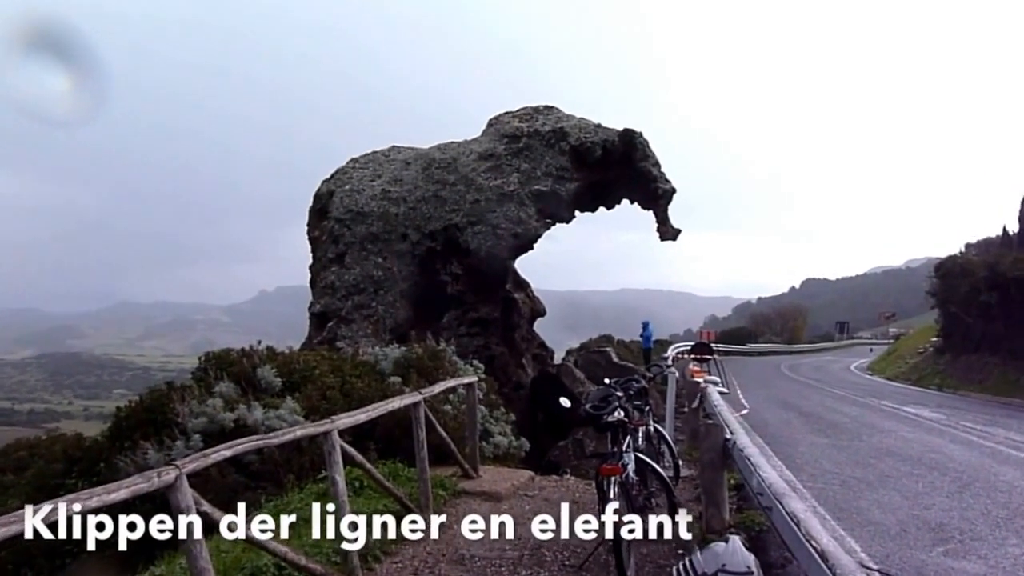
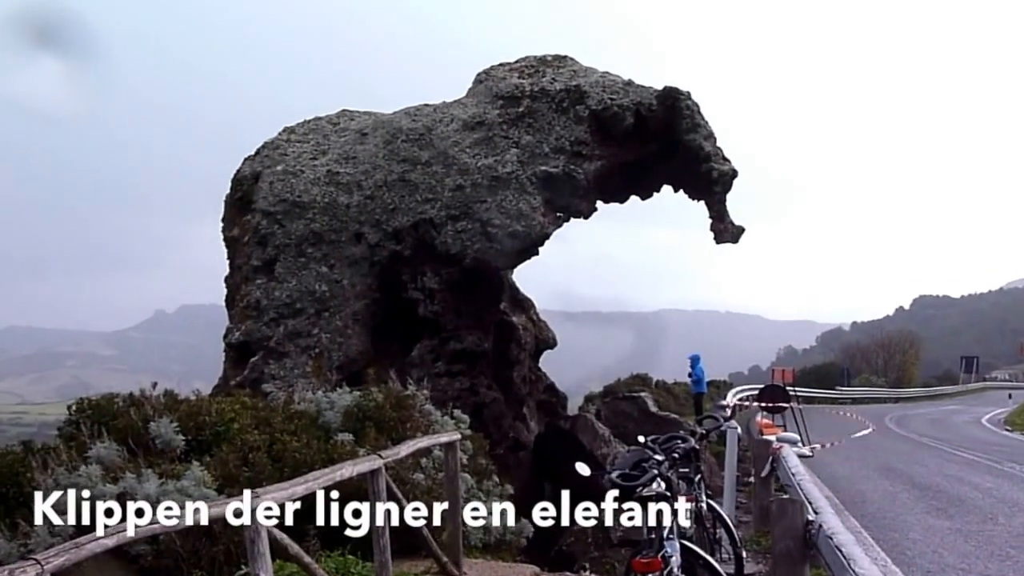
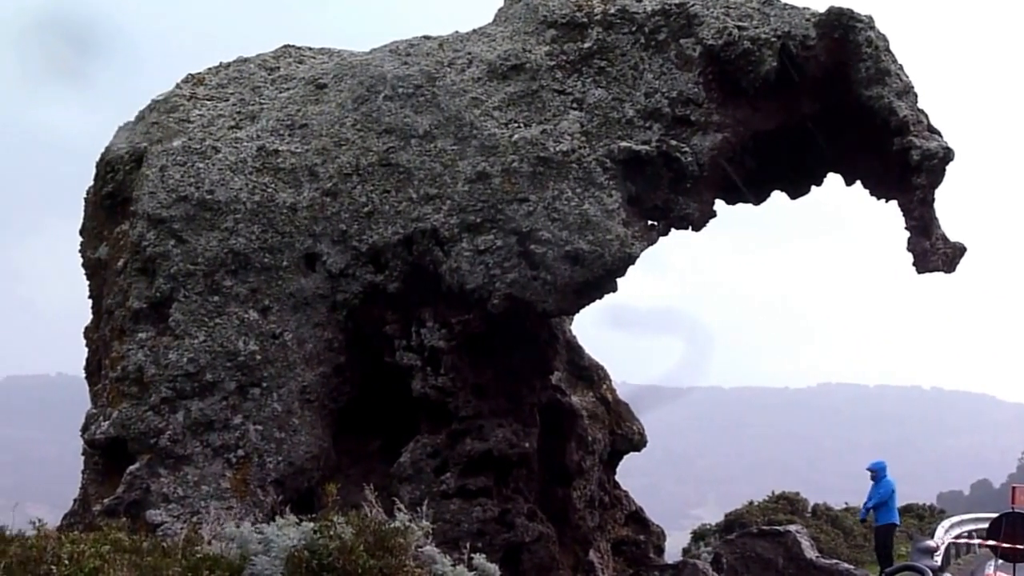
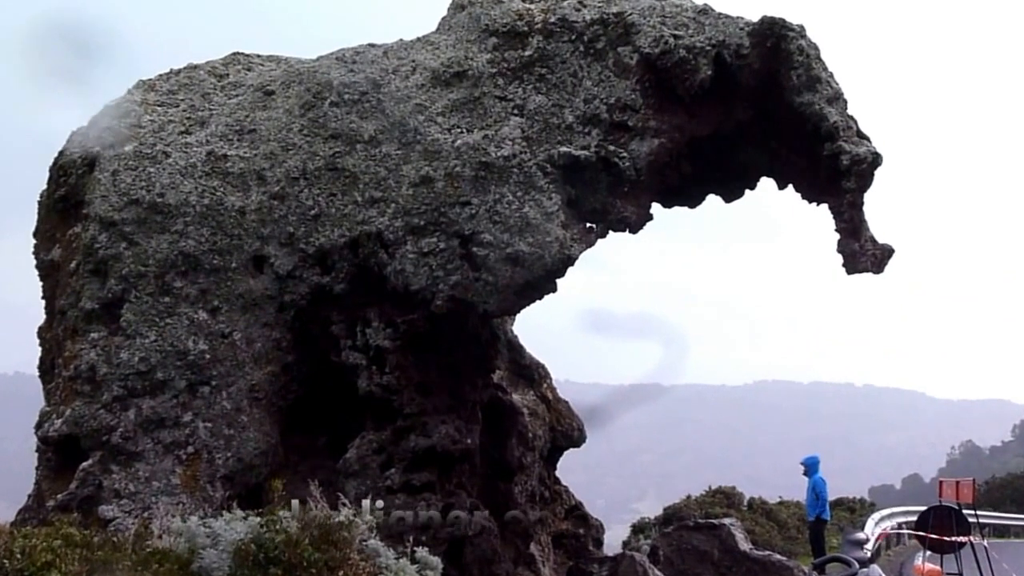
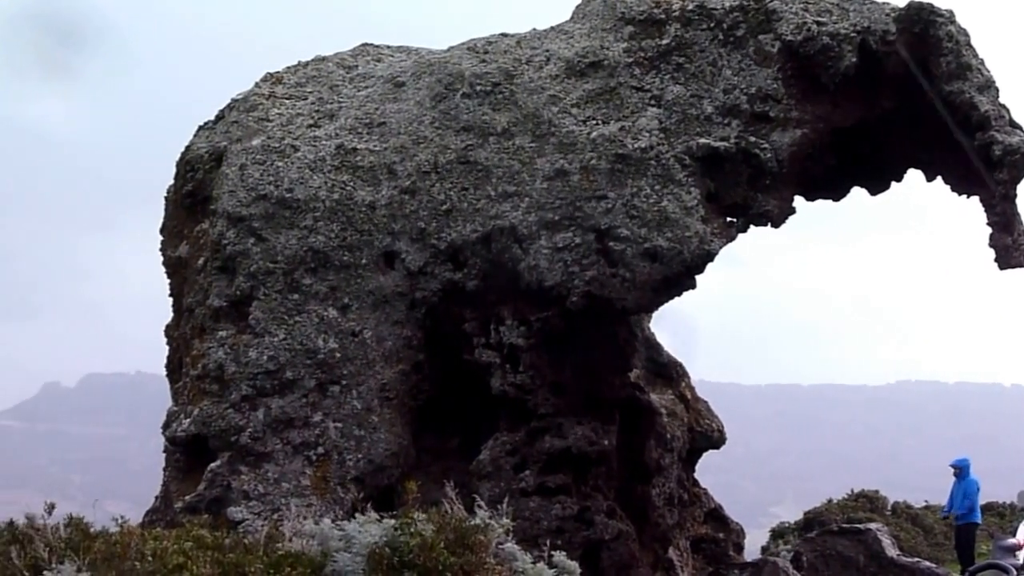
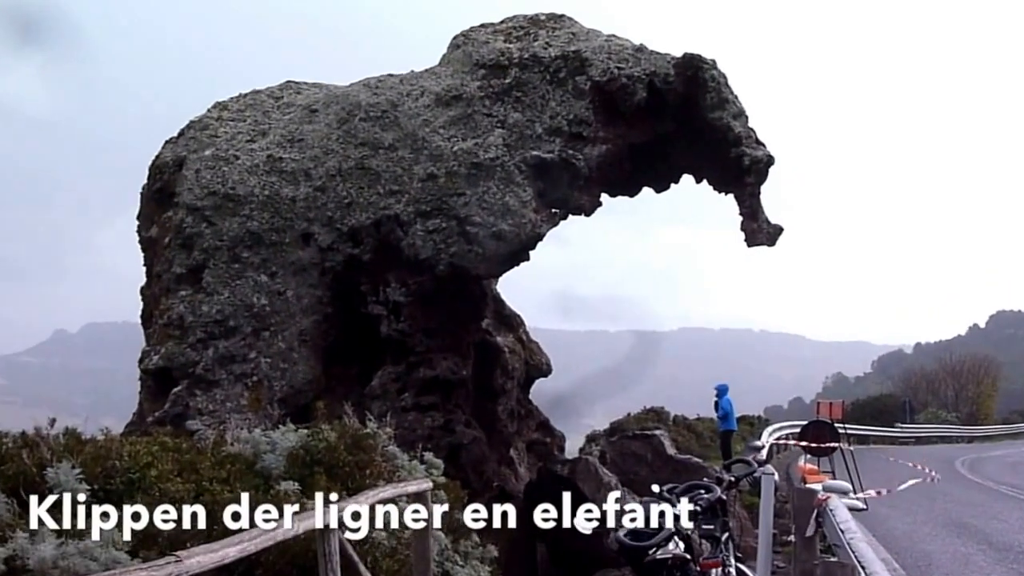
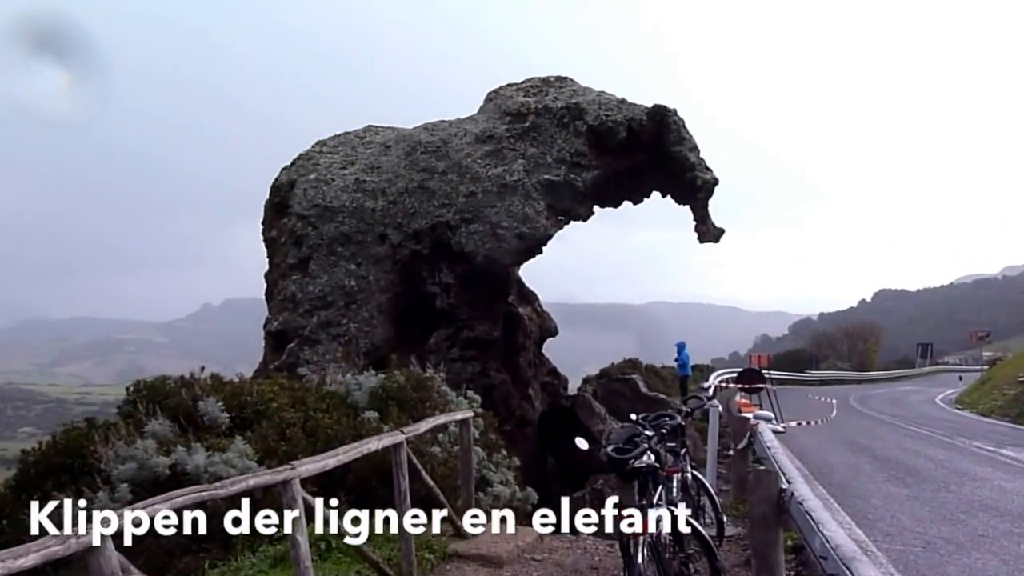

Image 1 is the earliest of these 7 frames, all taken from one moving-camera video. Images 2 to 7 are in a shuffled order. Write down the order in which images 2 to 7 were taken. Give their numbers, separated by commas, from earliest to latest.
7, 2, 6, 4, 3, 5
